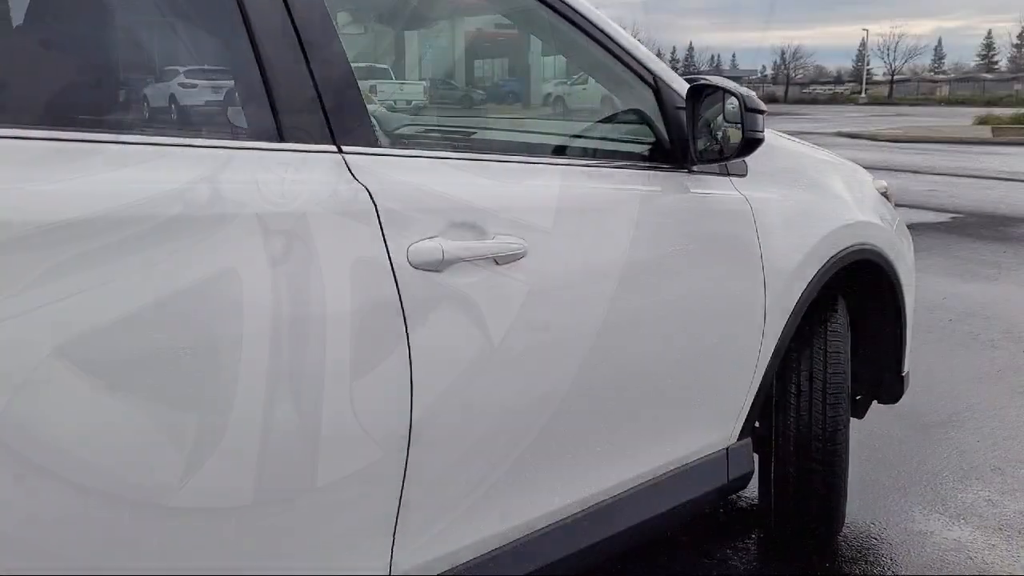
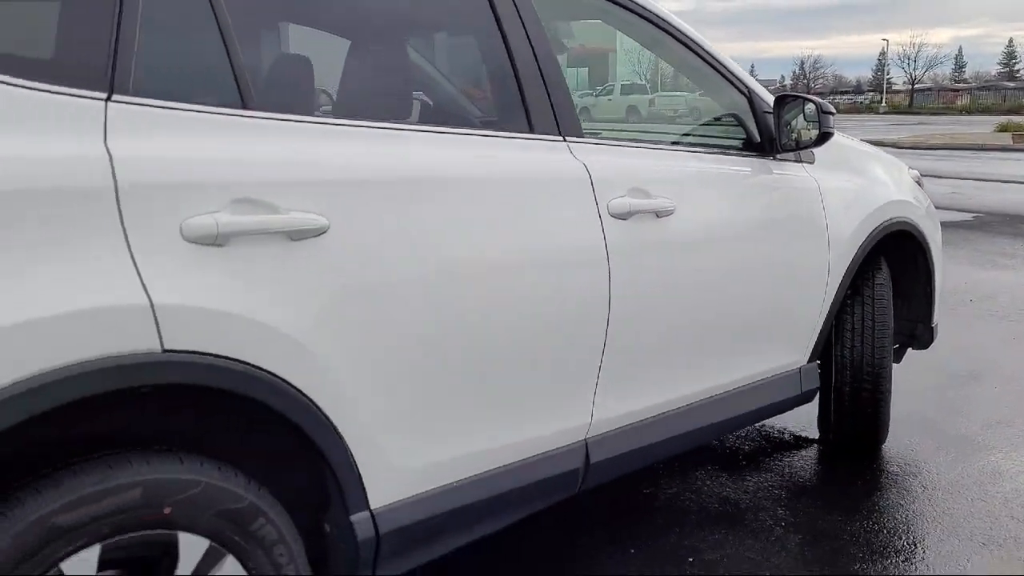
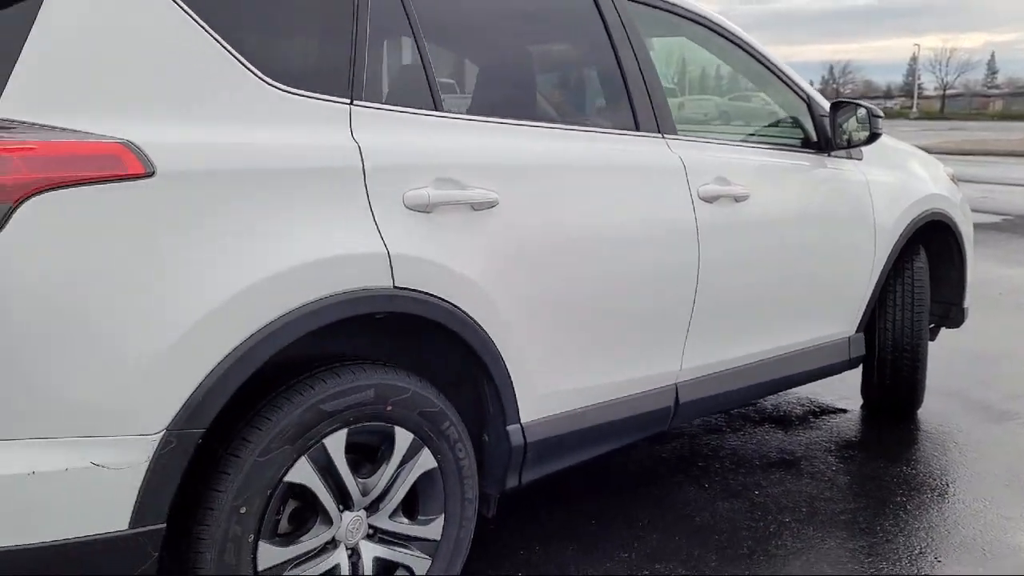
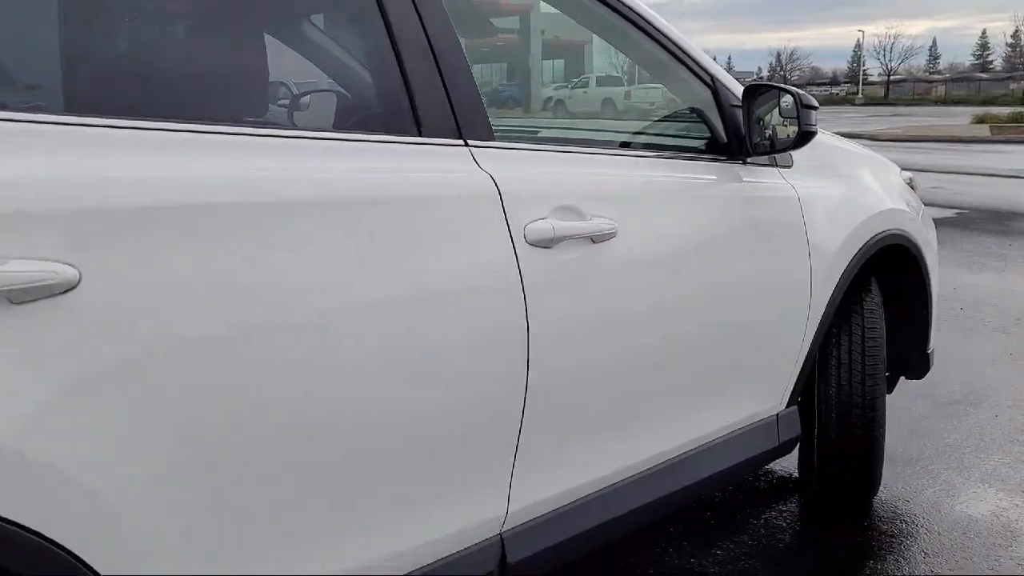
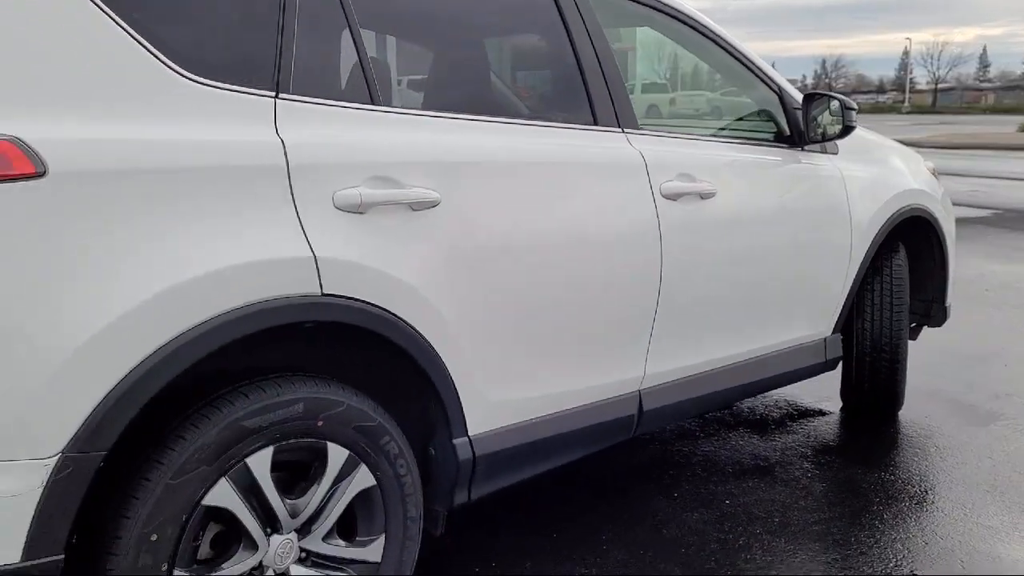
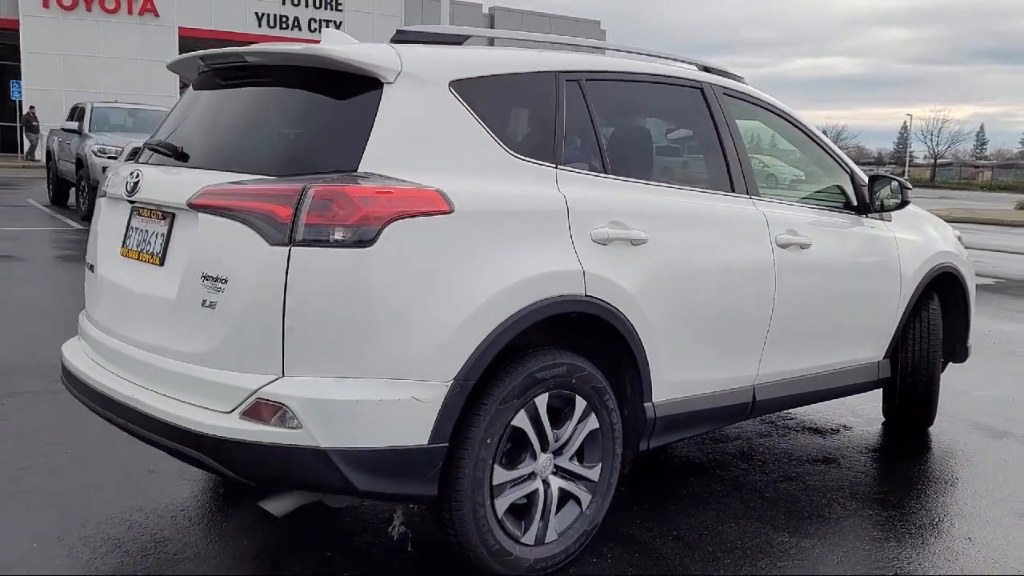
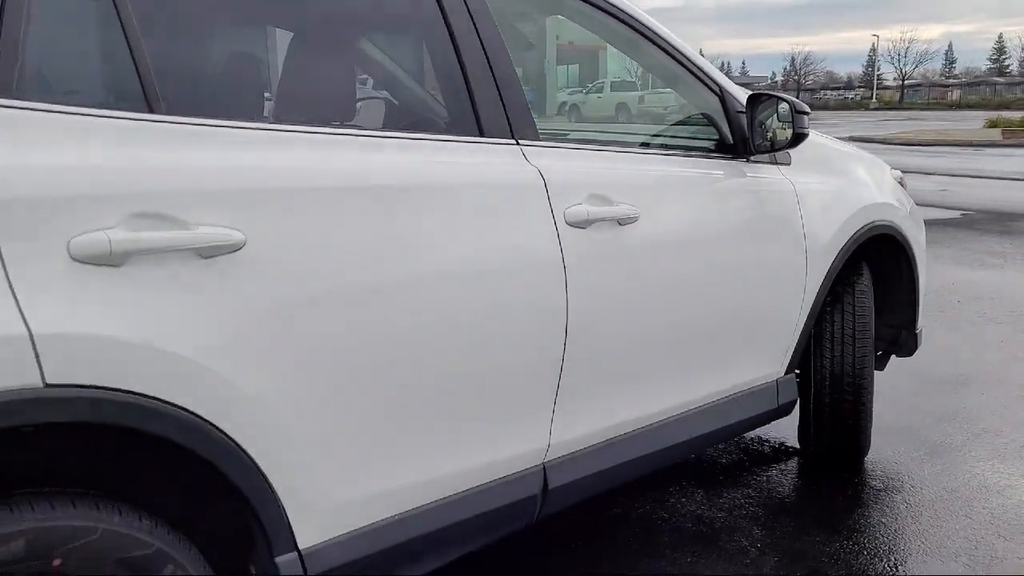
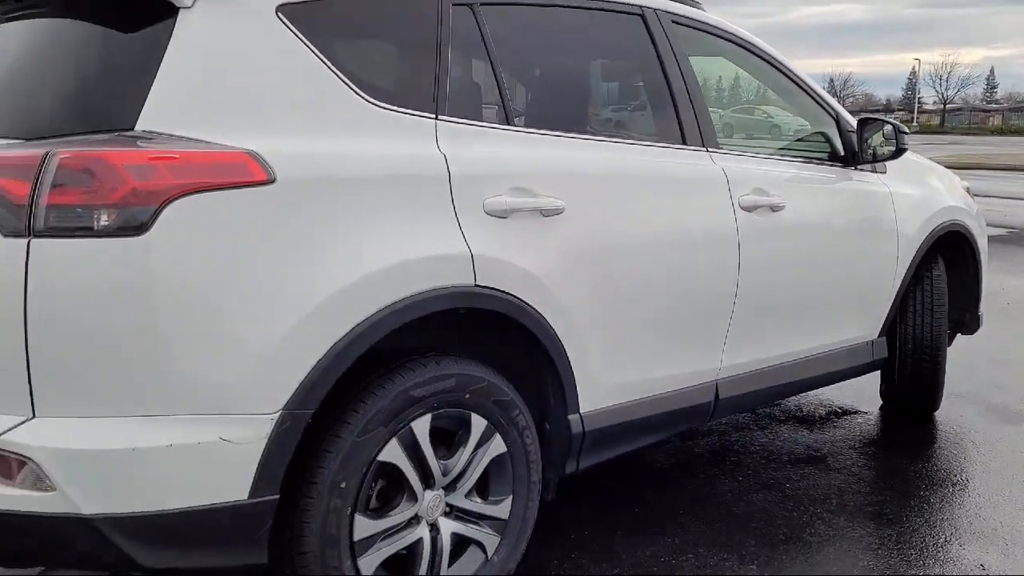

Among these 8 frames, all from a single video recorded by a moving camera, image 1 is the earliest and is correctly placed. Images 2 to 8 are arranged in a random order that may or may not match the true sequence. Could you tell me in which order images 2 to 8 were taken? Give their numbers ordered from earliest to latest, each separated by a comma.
4, 7, 2, 5, 3, 8, 6
